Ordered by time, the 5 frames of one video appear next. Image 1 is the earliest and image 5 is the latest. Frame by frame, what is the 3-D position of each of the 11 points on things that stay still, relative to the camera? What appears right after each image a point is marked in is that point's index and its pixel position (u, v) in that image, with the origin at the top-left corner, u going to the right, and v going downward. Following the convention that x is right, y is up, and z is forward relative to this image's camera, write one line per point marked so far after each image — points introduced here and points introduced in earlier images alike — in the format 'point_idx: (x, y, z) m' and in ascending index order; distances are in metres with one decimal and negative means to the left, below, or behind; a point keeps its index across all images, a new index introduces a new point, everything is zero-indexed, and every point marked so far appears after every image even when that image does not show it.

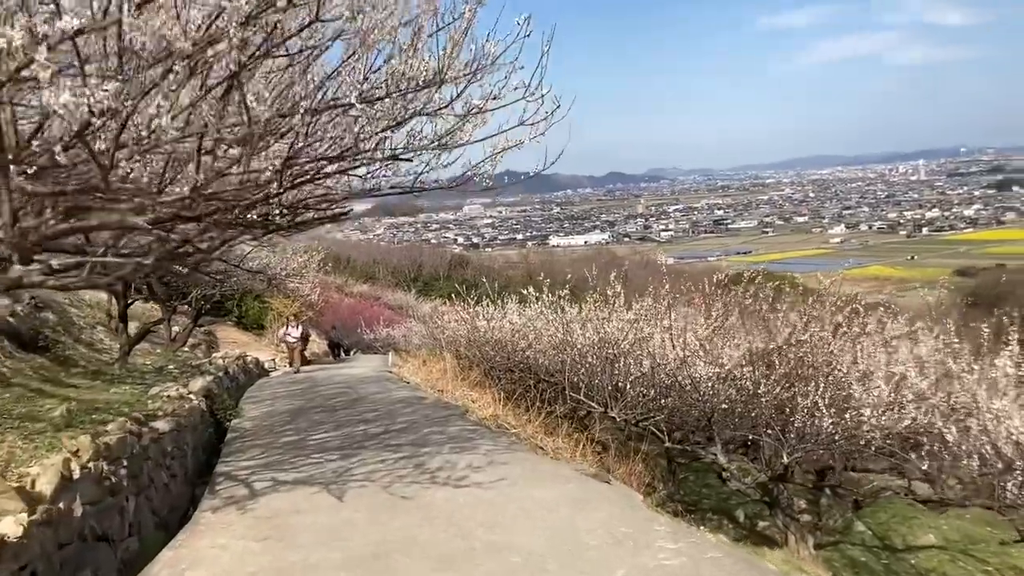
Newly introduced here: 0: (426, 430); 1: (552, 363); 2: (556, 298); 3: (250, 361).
0: (-0.6, -1.0, +6.4) m
1: (+0.5, -0.9, +10.8) m
2: (+0.6, -0.1, +11.5) m
3: (-4.1, -1.1, +14.0) m
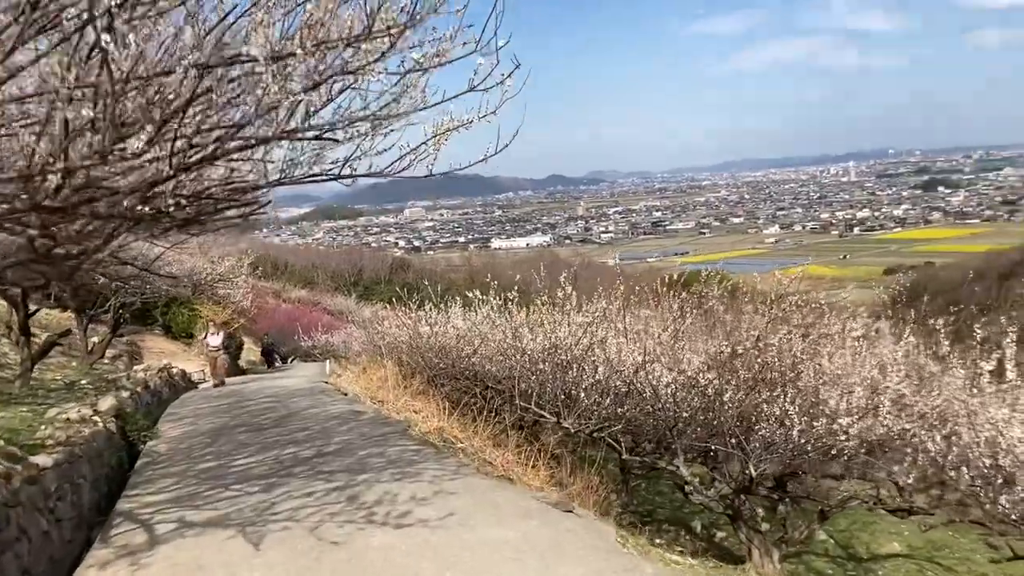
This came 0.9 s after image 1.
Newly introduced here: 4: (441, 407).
0: (-1.0, -1.1, +5.7) m
1: (-0.2, -0.9, +10.2) m
2: (-0.1, -0.2, +10.8) m
3: (-4.9, -1.2, +13.0) m
4: (-0.8, -1.3, +10.3) m
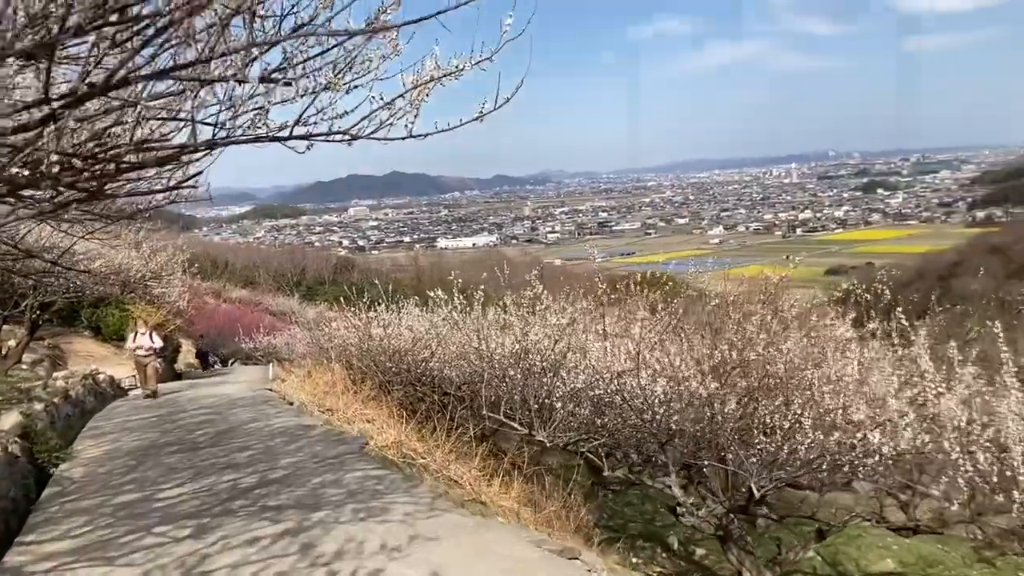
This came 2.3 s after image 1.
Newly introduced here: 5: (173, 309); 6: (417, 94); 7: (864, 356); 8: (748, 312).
0: (-1.1, -1.0, +4.9) m
1: (-0.5, -0.9, +9.4) m
2: (-0.5, -0.1, +10.0) m
3: (-5.4, -1.2, +11.9) m
4: (-1.2, -1.3, +9.4) m
5: (-6.8, -0.4, +18.1) m
6: (-0.3, +0.7, +3.2) m
7: (+3.0, -0.6, +7.6) m
8: (+2.0, -0.2, +7.6) m
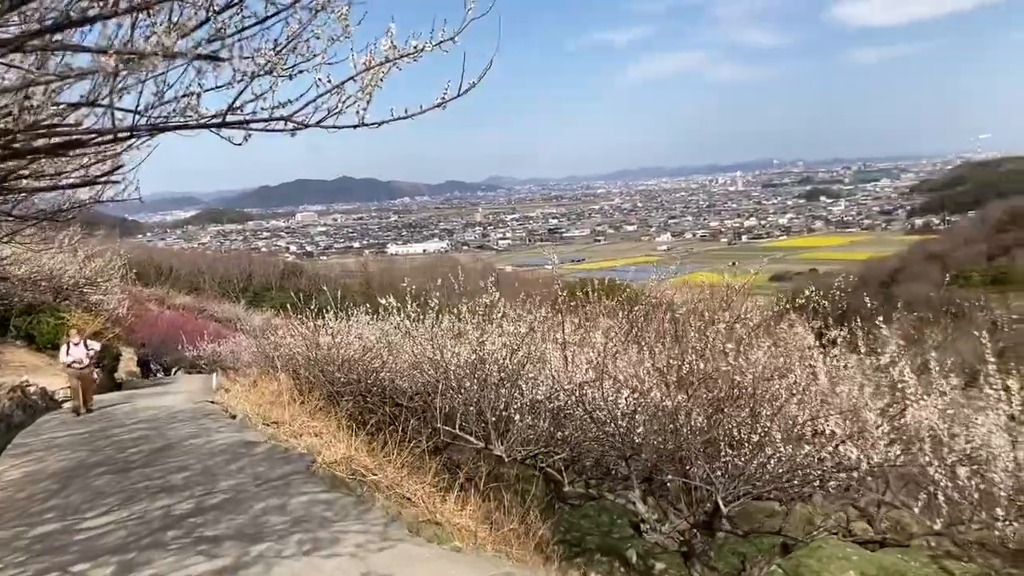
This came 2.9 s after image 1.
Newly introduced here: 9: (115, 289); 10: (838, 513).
0: (-1.3, -1.1, +4.5) m
1: (-1.0, -1.0, +9.0) m
2: (-1.0, -0.2, +9.6) m
3: (-6.0, -1.3, +11.2) m
4: (-1.7, -1.4, +9.0) m
5: (-7.7, -0.6, +17.3) m
6: (-0.5, +0.7, +2.9) m
7: (+2.6, -0.6, +7.5) m
8: (+1.6, -0.3, +7.3) m
9: (-7.4, 0.0, +16.8) m
10: (+2.7, -1.8, +7.3) m
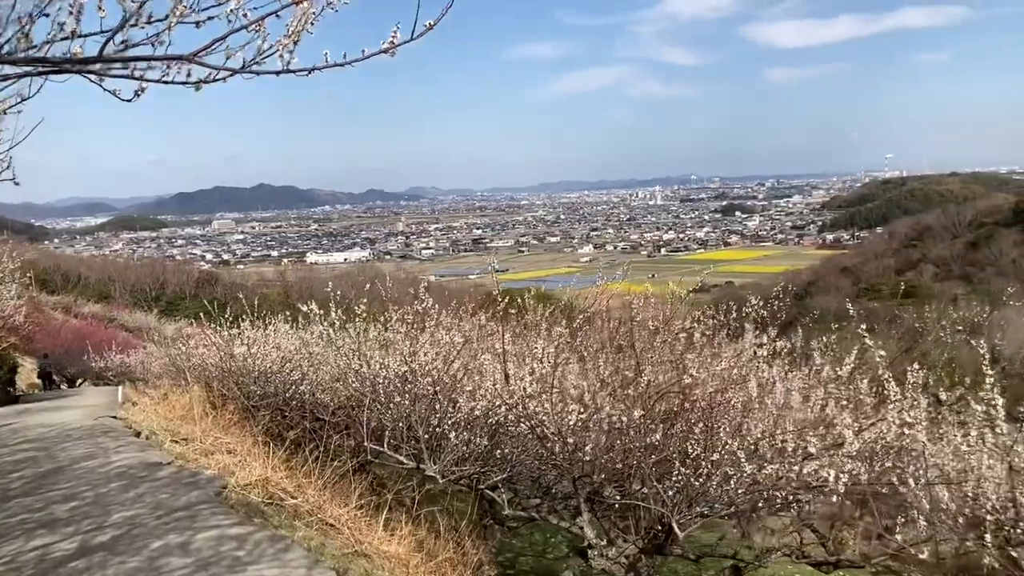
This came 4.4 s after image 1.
0: (-1.5, -1.1, +3.8) m
1: (-1.6, -1.0, +8.3) m
2: (-1.7, -0.3, +9.0) m
3: (-6.8, -1.4, +10.1) m
4: (-2.3, -1.4, +8.3) m
5: (-9.1, -0.7, +16.1) m
6: (-0.5, +0.7, +2.3) m
7: (+2.1, -0.7, +7.1) m
8: (+1.1, -0.3, +6.9) m
9: (-8.7, -0.1, +15.6) m
10: (+2.2, -1.9, +7.0) m
